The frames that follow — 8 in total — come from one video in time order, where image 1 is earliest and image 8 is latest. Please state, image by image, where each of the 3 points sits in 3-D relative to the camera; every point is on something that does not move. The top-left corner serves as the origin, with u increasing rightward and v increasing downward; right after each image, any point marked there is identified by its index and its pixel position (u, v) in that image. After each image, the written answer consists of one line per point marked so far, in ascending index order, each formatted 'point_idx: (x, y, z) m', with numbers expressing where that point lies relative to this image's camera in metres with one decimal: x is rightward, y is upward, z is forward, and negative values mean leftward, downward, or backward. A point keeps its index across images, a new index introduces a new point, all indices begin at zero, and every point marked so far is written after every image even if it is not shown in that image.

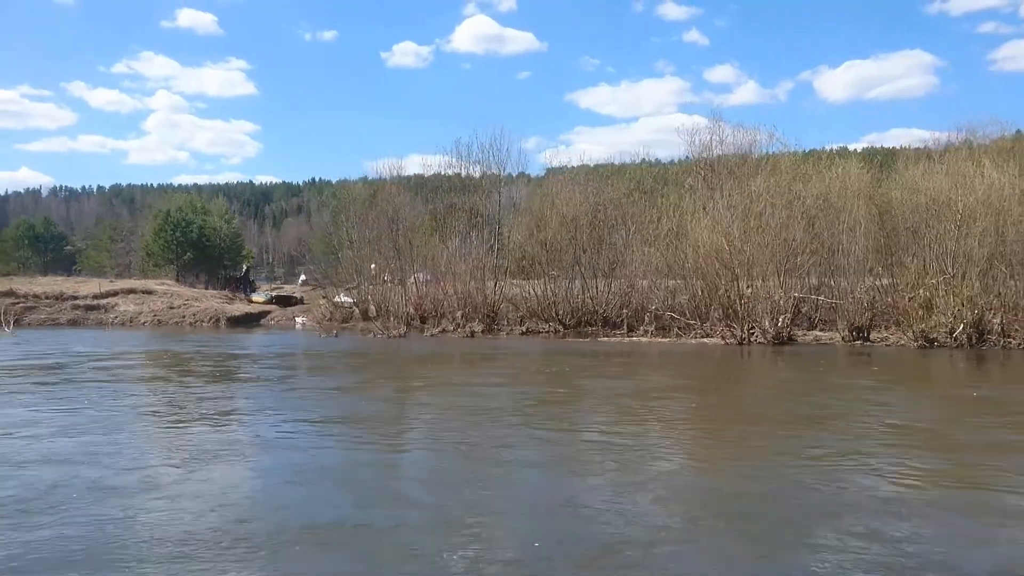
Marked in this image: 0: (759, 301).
0: (+6.7, -0.3, +19.7) m
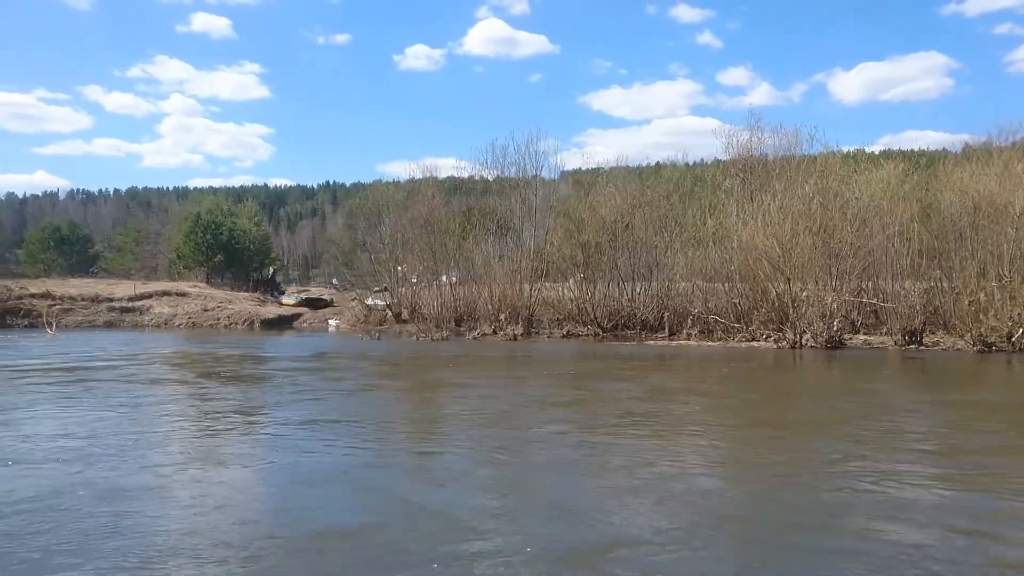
0: (+7.8, -0.4, +19.4) m
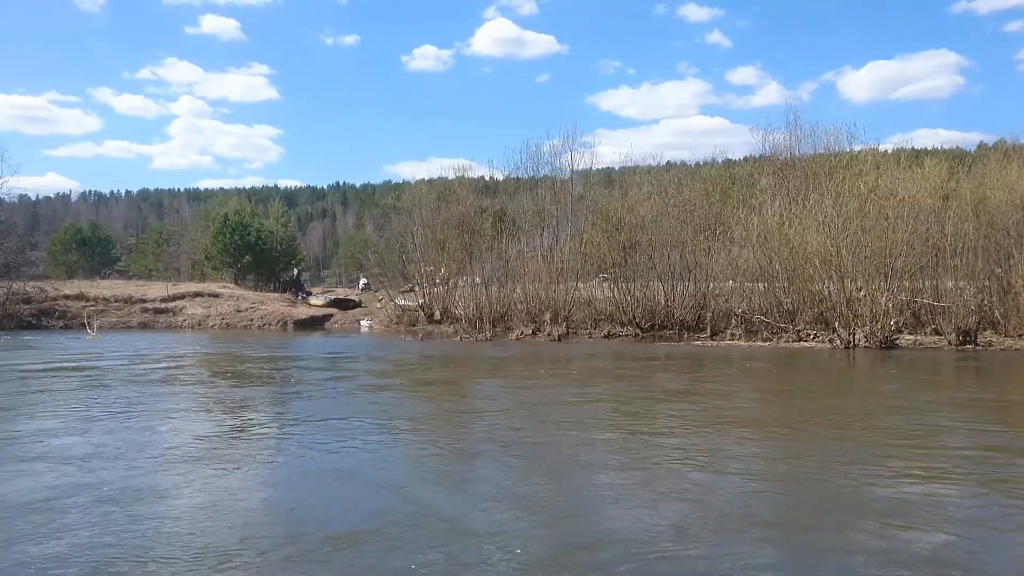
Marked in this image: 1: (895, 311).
0: (+8.9, -0.4, +19.2) m
1: (+9.6, -0.6, +19.0) m
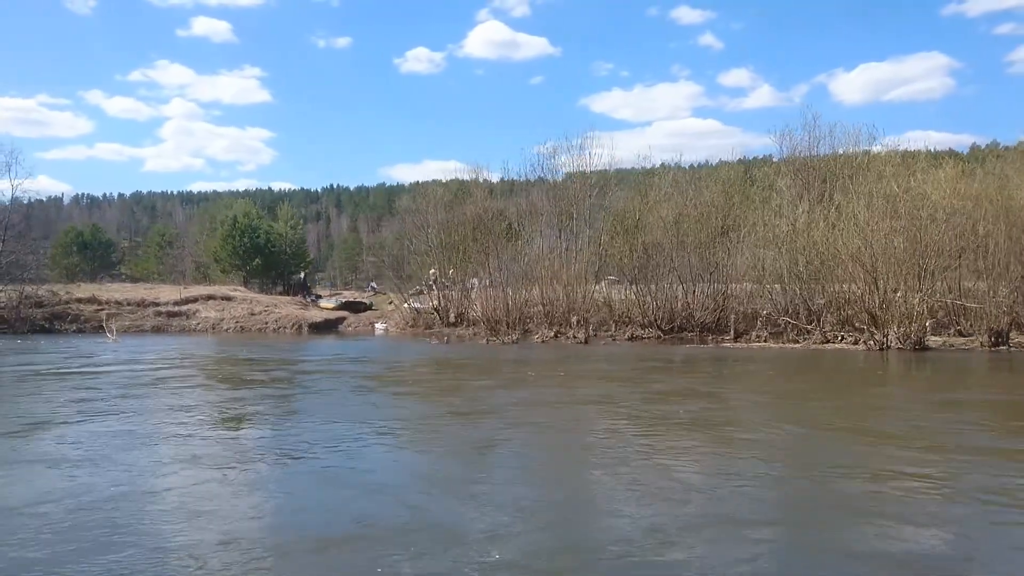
0: (+9.5, -0.4, +19.1) m
1: (+10.3, -0.6, +18.9) m
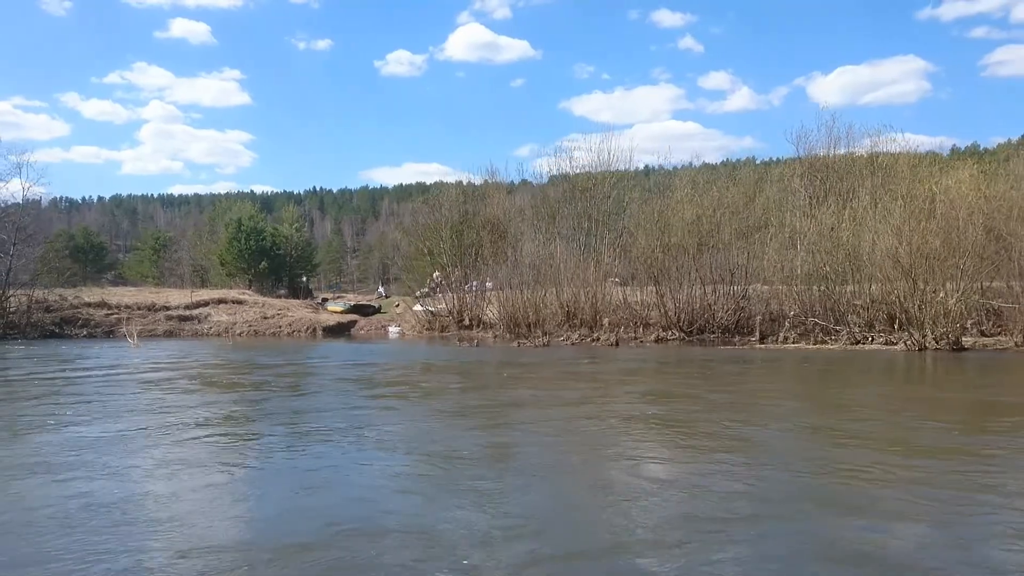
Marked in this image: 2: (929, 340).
0: (+10.2, -0.4, +19.1) m
1: (+11.0, -0.6, +19.0) m
2: (+10.3, -1.3, +19.2) m
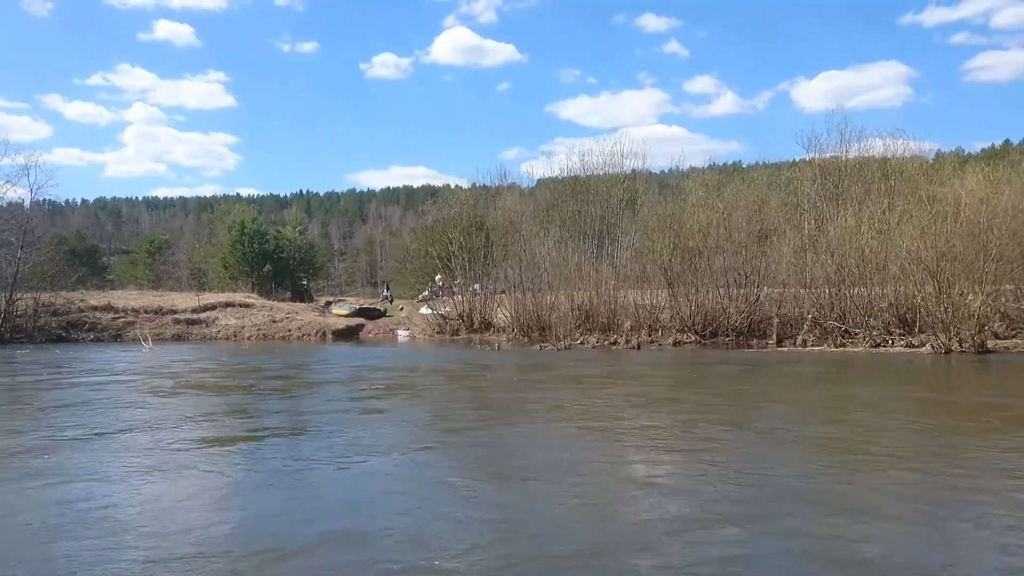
0: (+10.7, -0.5, +19.2) m
1: (+11.5, -0.7, +19.1) m
2: (+10.8, -1.4, +19.3) m
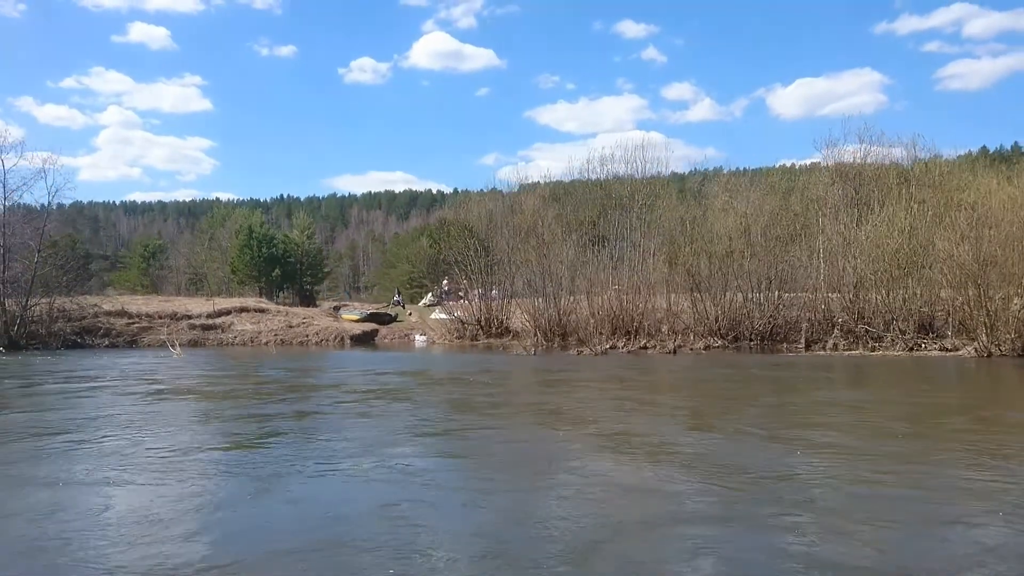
0: (+11.6, -0.6, +19.3) m
1: (+12.4, -0.8, +19.2) m
2: (+11.7, -1.5, +19.4) m
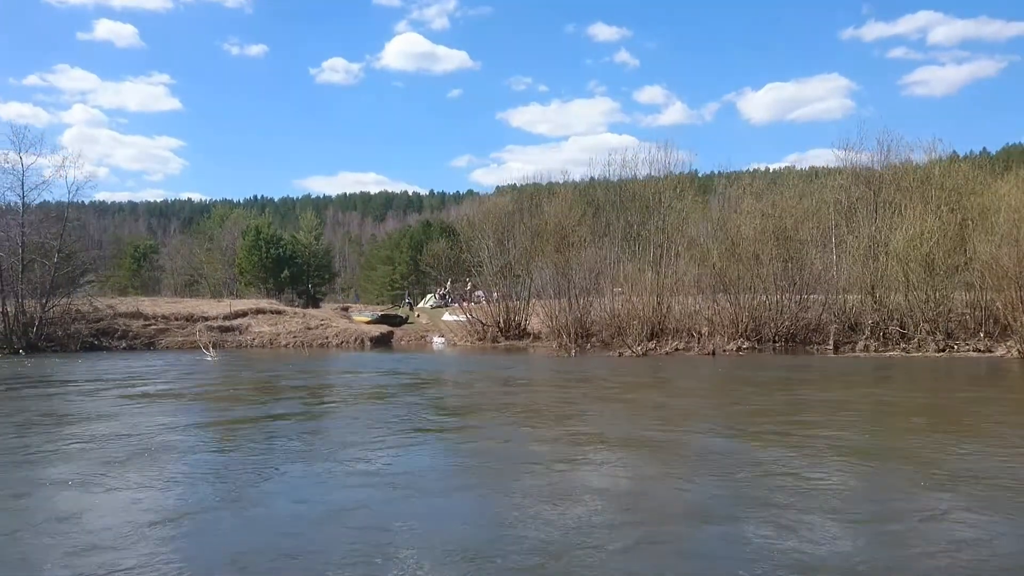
0: (+12.5, -0.7, +19.7) m
1: (+13.3, -0.8, +19.6) m
2: (+12.6, -1.5, +19.8) m
